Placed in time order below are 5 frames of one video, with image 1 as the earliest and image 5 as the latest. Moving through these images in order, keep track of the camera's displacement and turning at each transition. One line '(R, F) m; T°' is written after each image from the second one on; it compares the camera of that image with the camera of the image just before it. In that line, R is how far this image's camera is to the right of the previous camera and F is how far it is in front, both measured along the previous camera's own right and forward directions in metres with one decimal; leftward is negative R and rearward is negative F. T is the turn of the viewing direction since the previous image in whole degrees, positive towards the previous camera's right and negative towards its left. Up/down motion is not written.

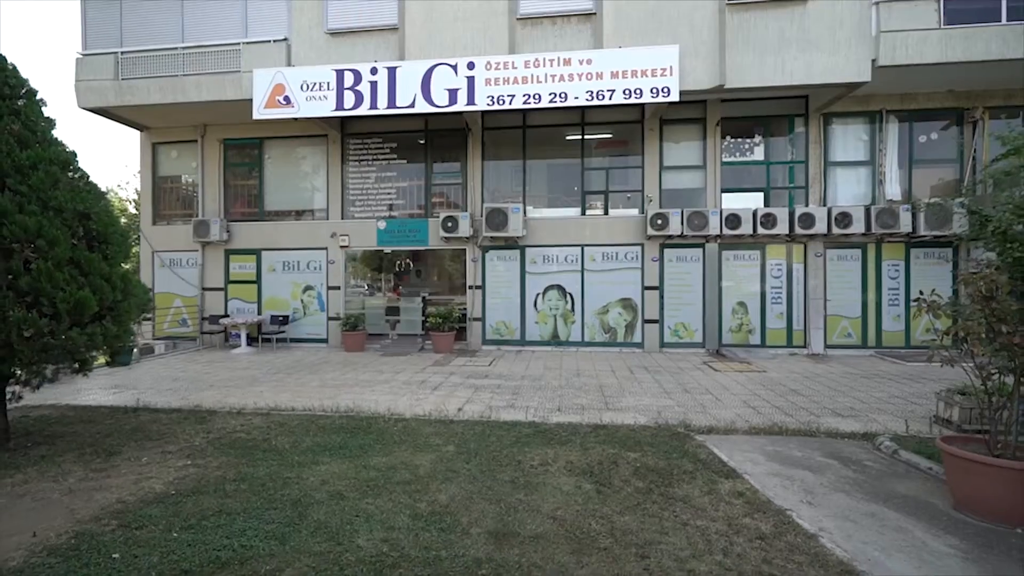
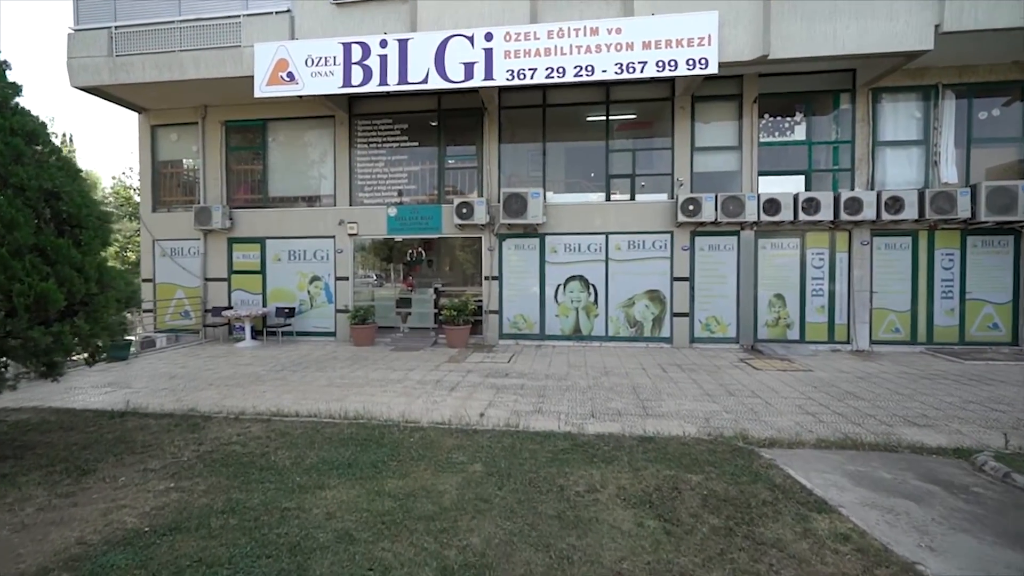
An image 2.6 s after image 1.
(-0.3, +0.7) m; -1°
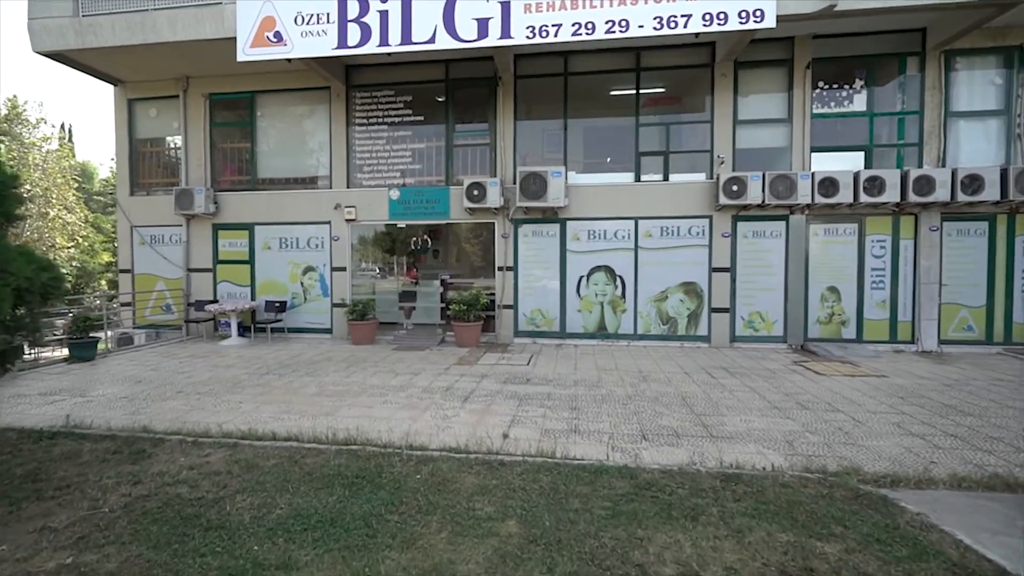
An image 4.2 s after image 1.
(-0.3, +1.2) m; 0°
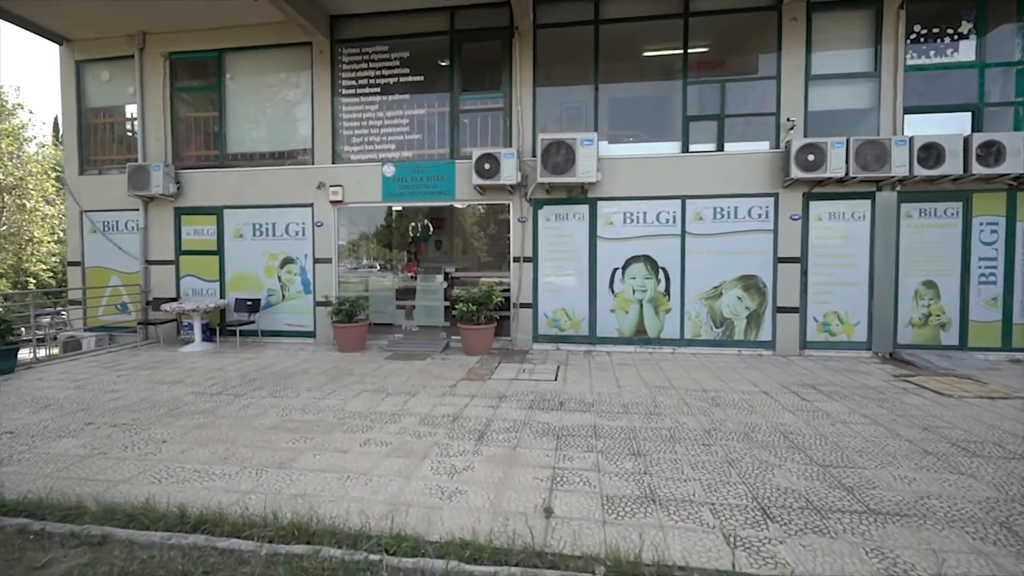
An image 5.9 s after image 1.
(-0.3, +1.8) m; 0°
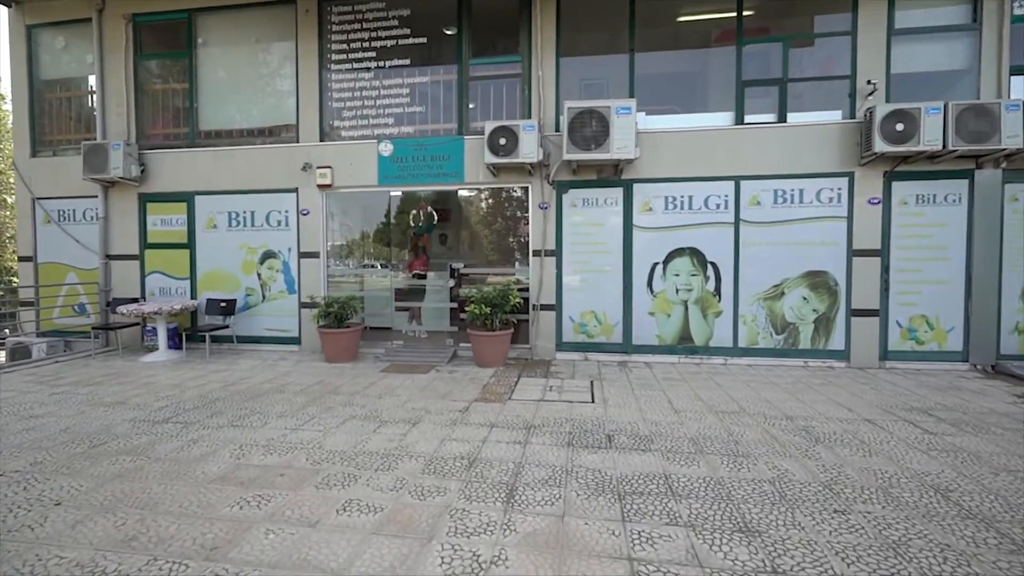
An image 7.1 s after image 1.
(-0.3, +1.3) m; 0°
